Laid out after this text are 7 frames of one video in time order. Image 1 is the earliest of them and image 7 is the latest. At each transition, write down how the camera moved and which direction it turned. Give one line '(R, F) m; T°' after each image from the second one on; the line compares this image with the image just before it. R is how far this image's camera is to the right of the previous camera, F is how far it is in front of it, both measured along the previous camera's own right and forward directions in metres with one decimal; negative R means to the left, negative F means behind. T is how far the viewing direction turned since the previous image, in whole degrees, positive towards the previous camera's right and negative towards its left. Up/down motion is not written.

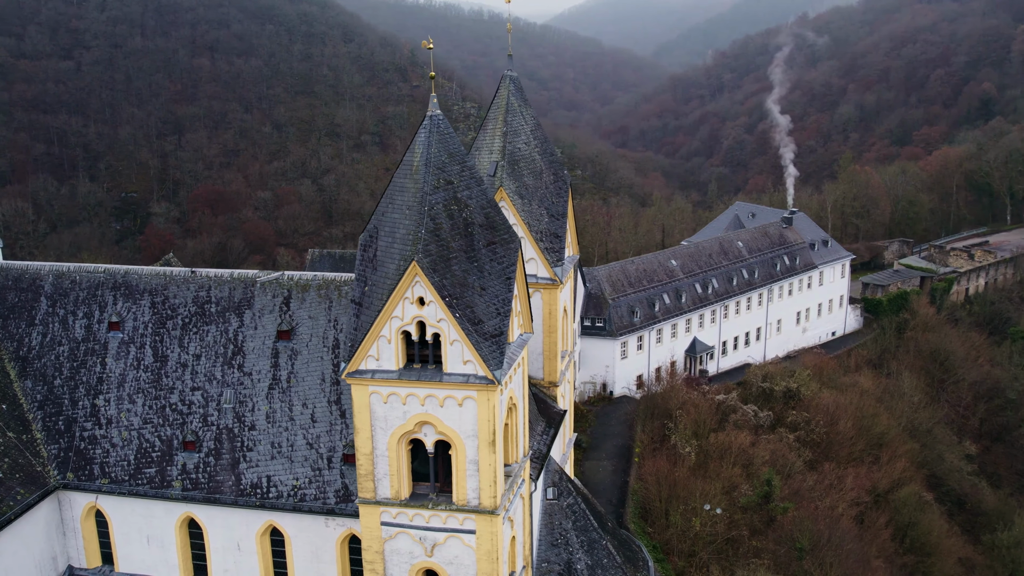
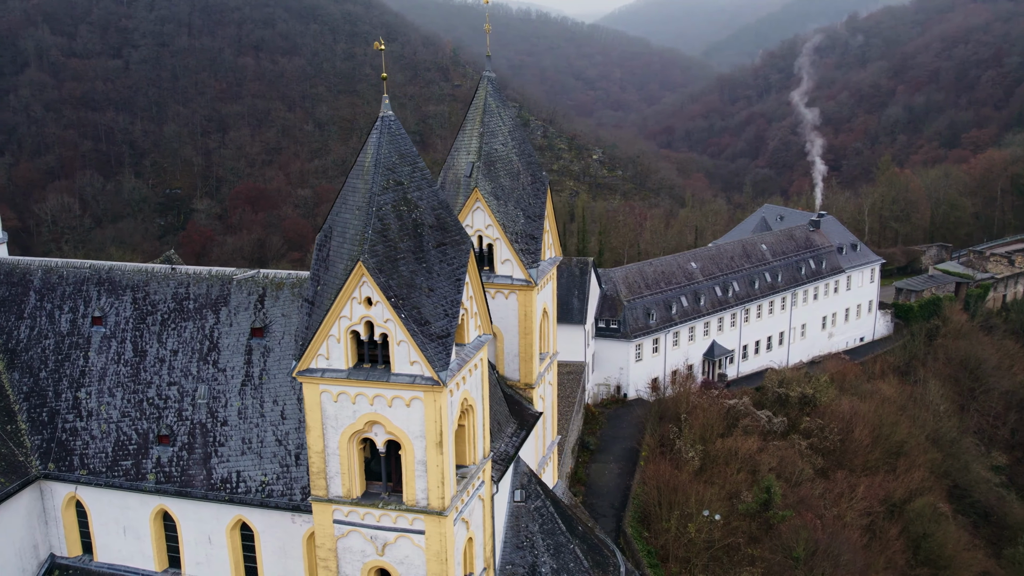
(+1.6, +0.1) m; -3°
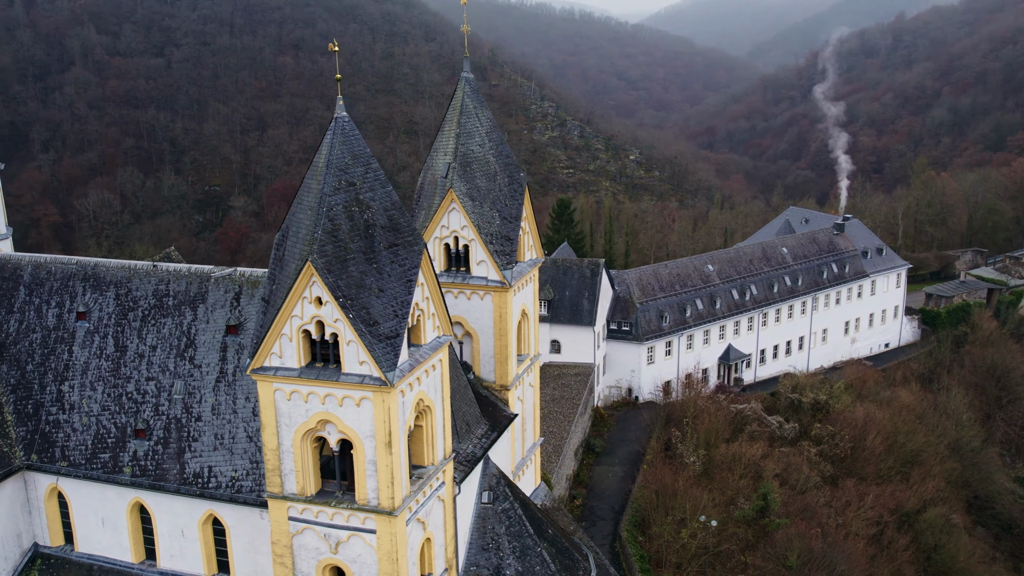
(+1.5, +0.1) m; -2°
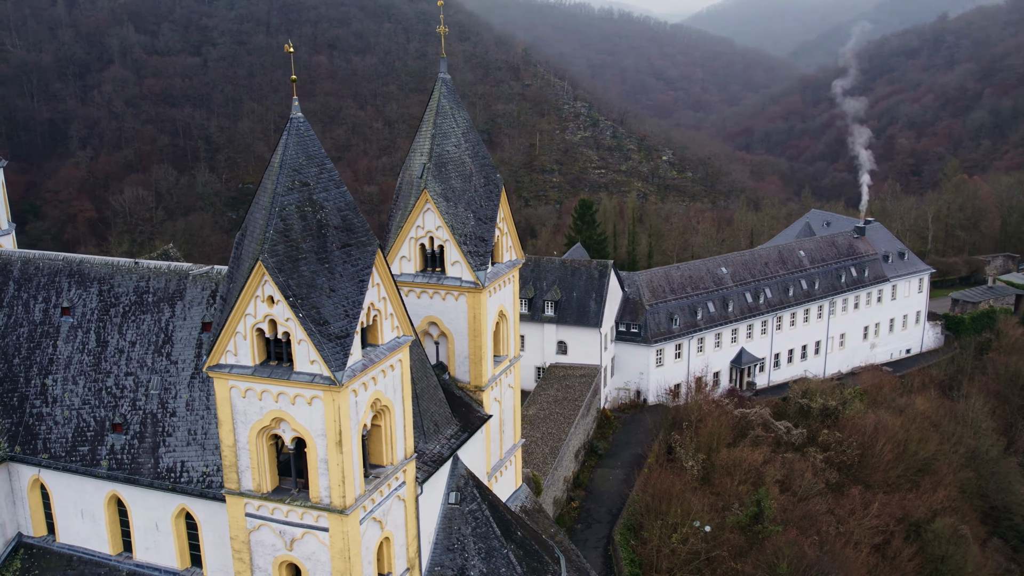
(+1.4, 0.0) m; -2°
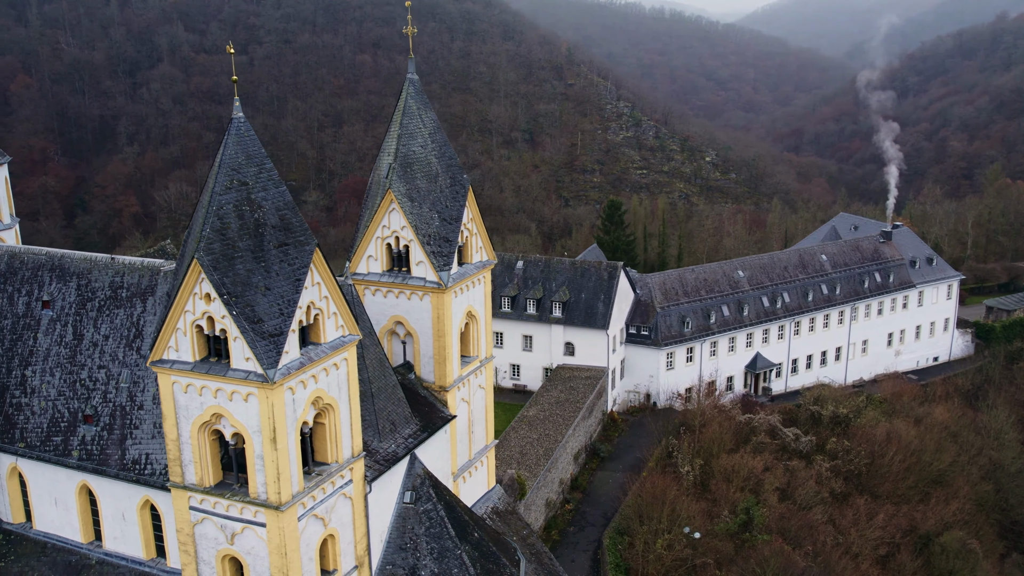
(+1.9, +0.1) m; -3°
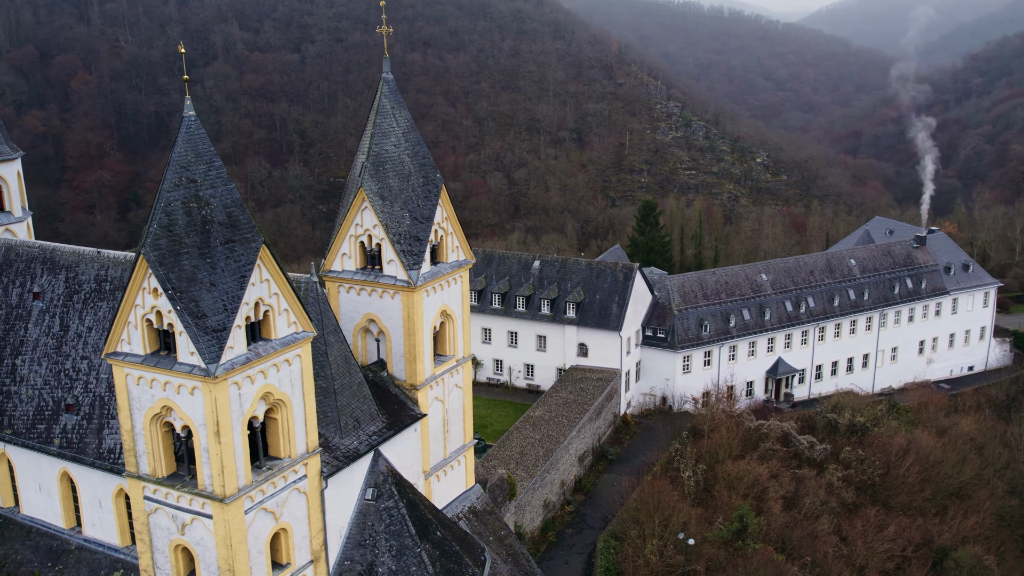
(+1.9, +0.1) m; -3°
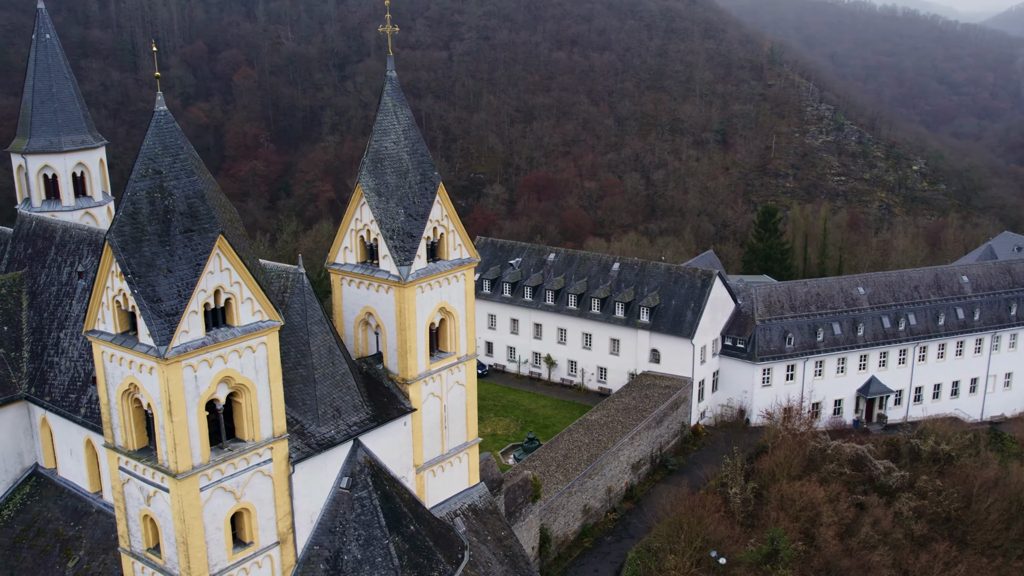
(+3.7, +0.4) m; -9°
